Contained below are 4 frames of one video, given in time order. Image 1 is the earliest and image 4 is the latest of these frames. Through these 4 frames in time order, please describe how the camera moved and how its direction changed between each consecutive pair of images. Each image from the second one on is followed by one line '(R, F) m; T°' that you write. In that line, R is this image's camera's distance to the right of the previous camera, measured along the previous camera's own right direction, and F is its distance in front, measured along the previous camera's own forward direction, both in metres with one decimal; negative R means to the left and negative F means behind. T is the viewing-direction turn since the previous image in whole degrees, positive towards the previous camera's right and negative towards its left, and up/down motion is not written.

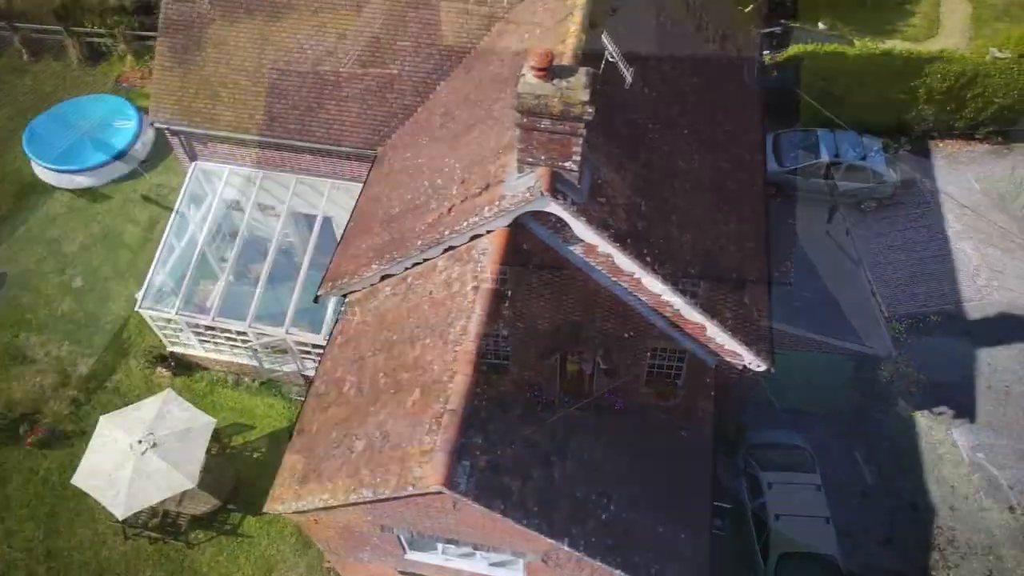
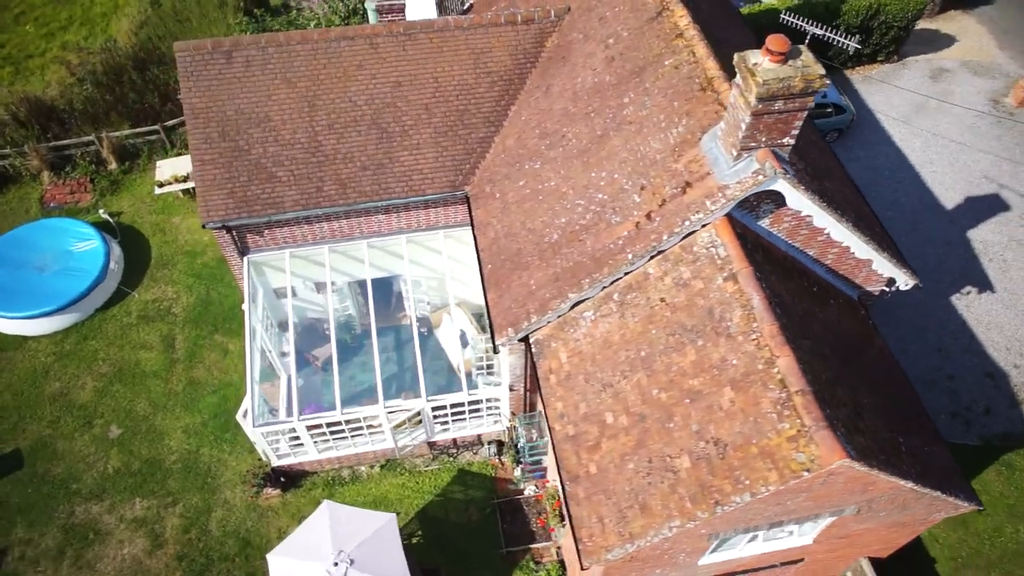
(-6.2, +0.8) m; +13°
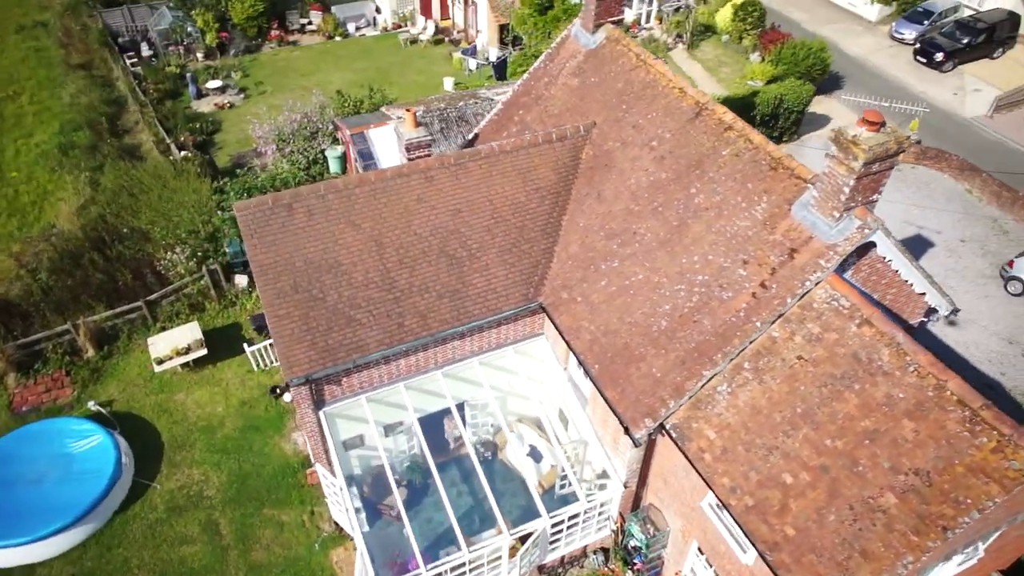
(-4.6, +0.2) m; +11°
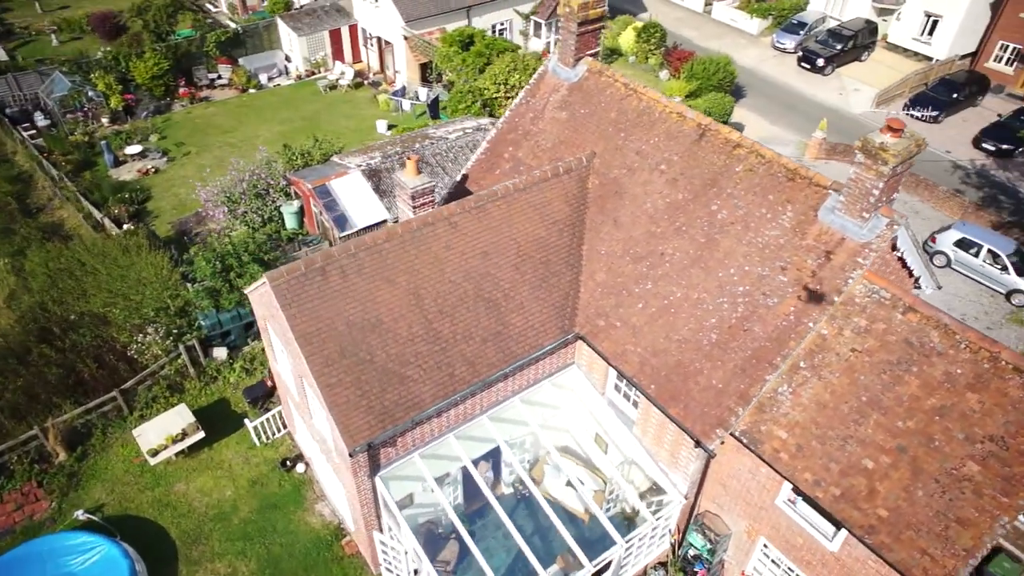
(-3.2, +0.2) m; +9°
